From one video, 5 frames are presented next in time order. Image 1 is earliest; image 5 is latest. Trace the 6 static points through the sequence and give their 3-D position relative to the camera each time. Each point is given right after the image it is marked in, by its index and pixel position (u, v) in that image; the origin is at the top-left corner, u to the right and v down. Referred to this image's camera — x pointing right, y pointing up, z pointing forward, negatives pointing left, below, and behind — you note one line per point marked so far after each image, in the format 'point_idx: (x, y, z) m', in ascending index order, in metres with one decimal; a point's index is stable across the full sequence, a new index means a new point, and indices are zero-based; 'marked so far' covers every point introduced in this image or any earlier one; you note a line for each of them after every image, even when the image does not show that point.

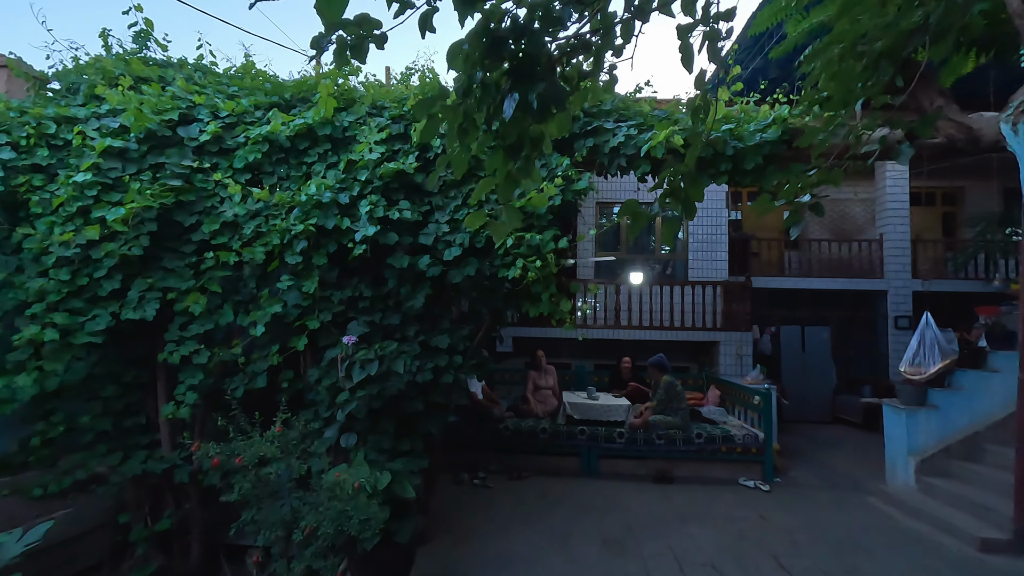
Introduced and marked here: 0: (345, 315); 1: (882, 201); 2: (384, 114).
0: (-1.2, -0.2, +4.0) m
1: (+8.1, +1.9, +11.7) m
2: (-1.1, +1.5, +4.5) m
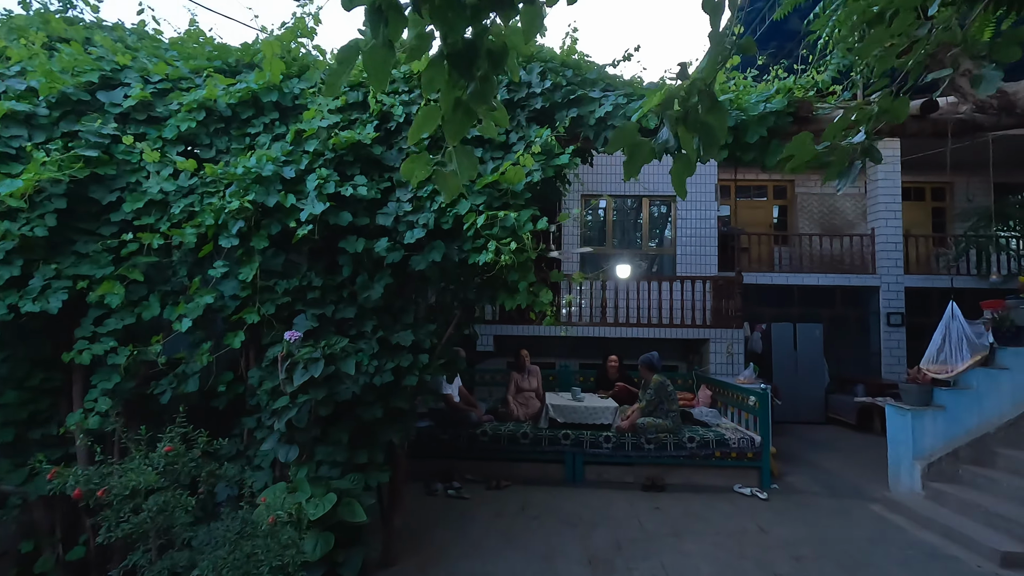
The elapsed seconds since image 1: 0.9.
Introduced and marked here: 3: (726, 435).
0: (-1.4, -0.1, +3.5) m
1: (+7.7, +2.0, +11.4) m
2: (-1.3, +1.5, +4.0) m
3: (+2.4, -1.7, +6.1) m
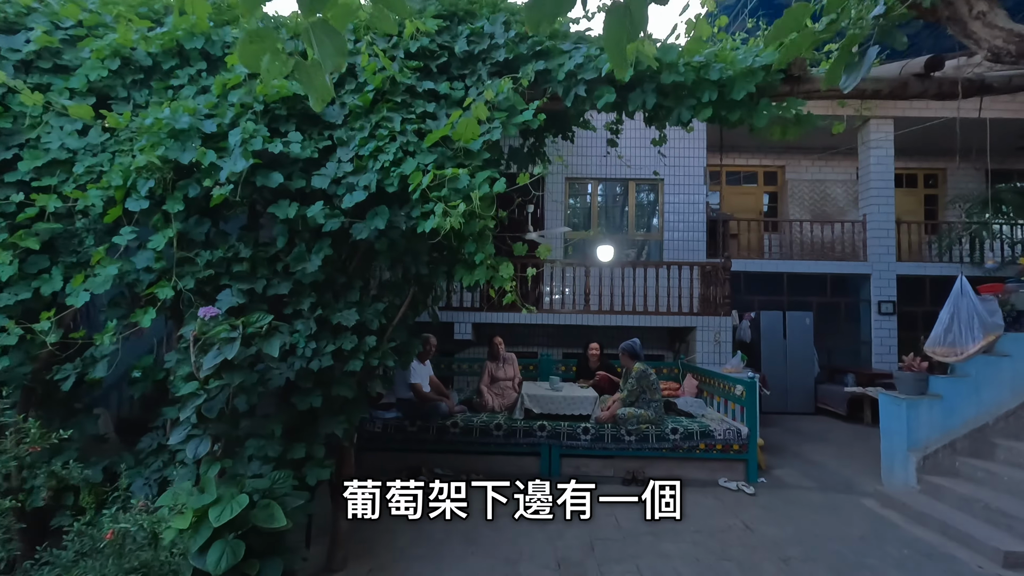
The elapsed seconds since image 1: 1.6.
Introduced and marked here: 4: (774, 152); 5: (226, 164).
0: (-1.7, 0.0, +3.1) m
1: (+7.3, +2.2, +11.1) m
2: (-1.5, +1.7, +3.5) m
3: (+2.1, -1.5, +5.8) m
4: (+6.1, +3.2, +12.6) m
5: (-1.5, +0.7, +2.9) m
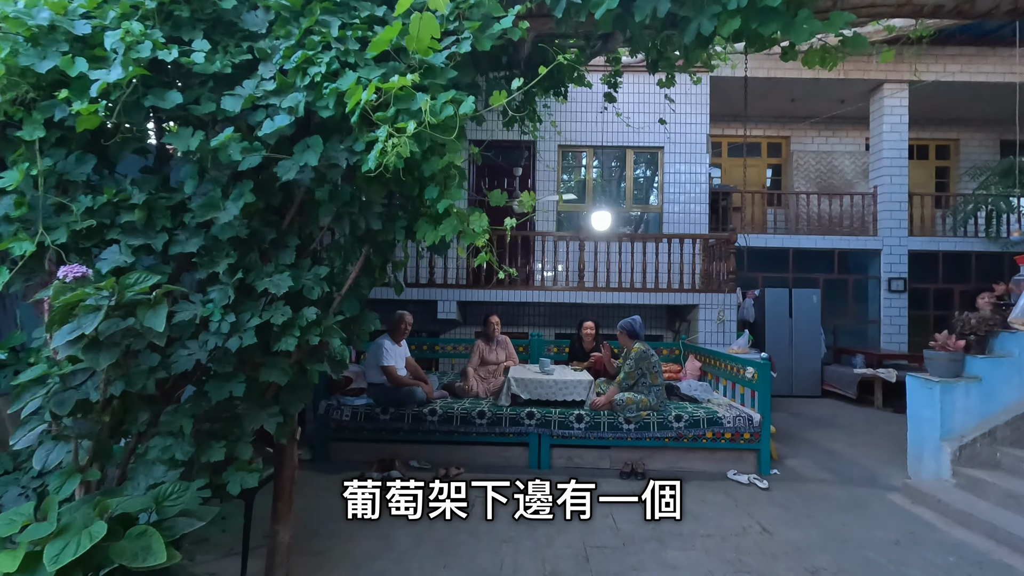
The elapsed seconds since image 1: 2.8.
0: (-1.8, +0.2, +2.4) m
1: (+7.1, +2.7, +10.4) m
2: (-1.6, +1.9, +2.8) m
3: (+2.0, -1.2, +5.2) m
4: (+5.9, +3.7, +11.8) m
5: (-1.6, +0.8, +2.1) m
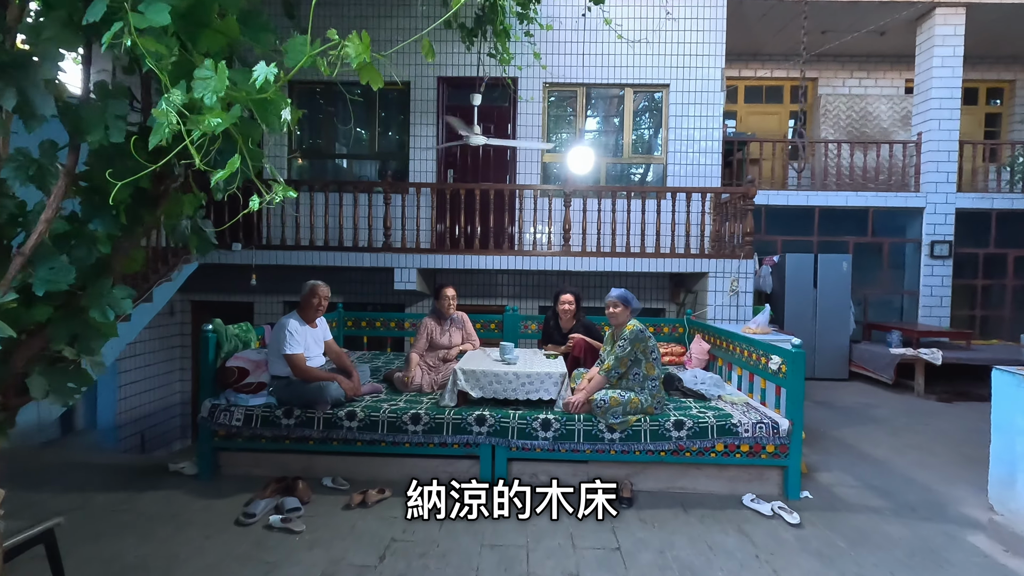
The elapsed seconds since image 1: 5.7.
0: (-2.2, +0.3, +1.0) m
1: (+6.7, +3.3, +8.8) m
2: (-2.1, +2.0, +1.3) m
3: (+1.6, -0.9, +3.9) m
4: (+5.6, +4.3, +10.2) m
5: (-2.1, +0.9, +0.7) m
